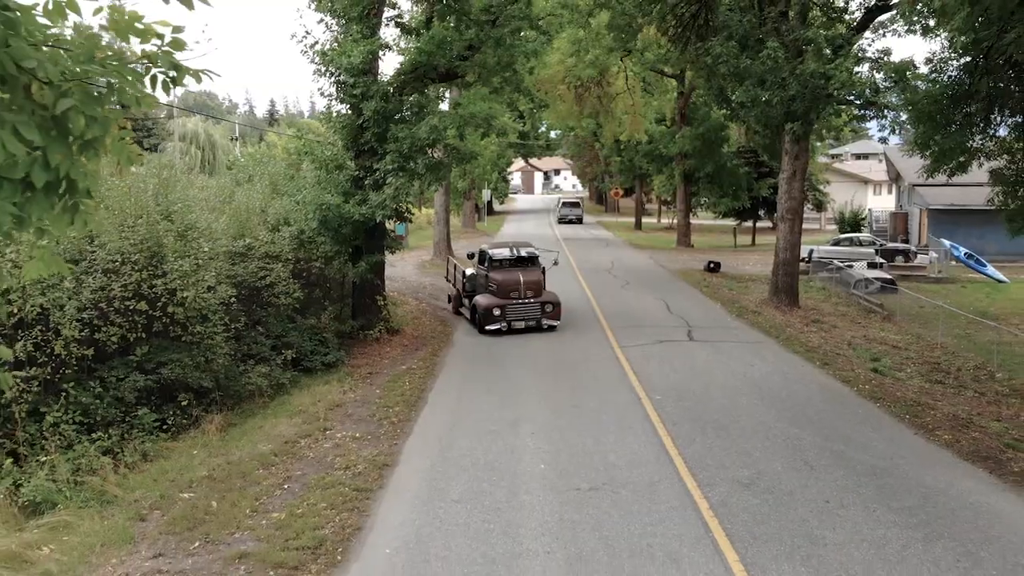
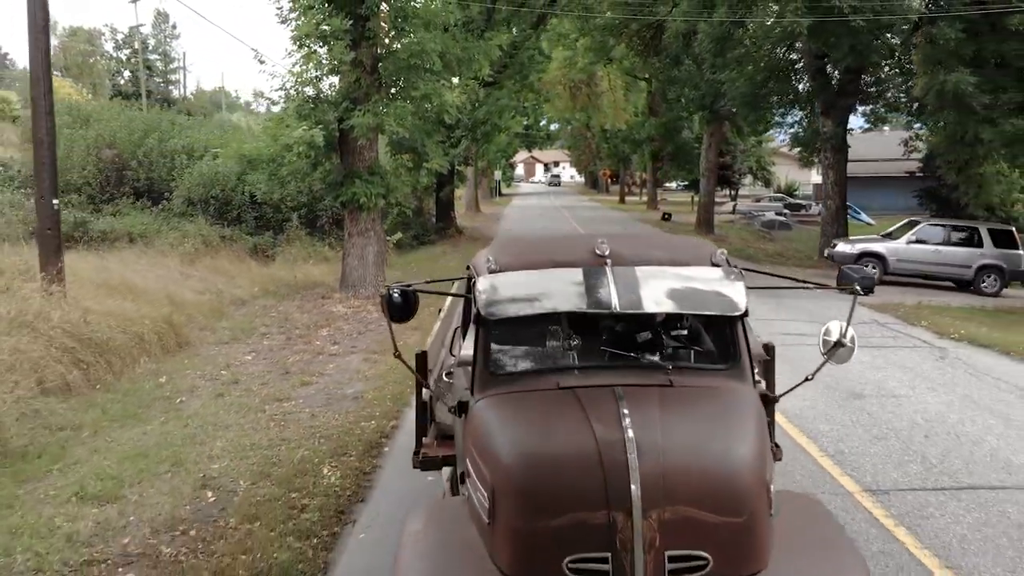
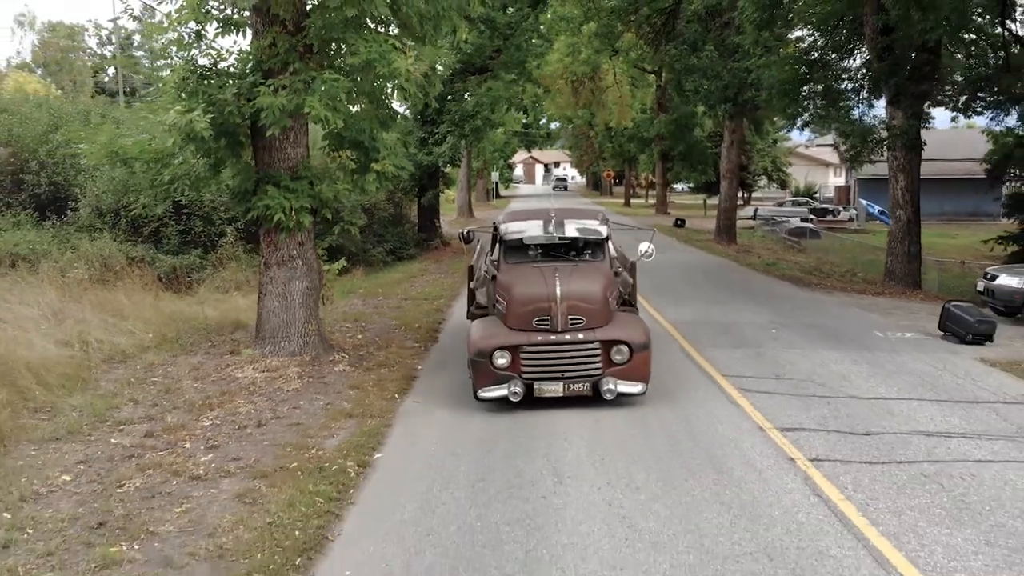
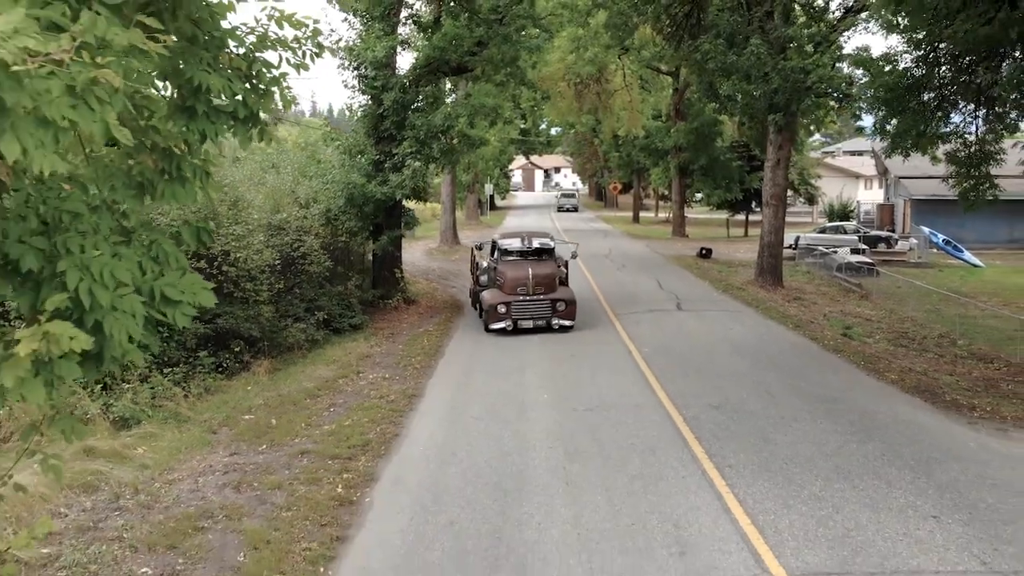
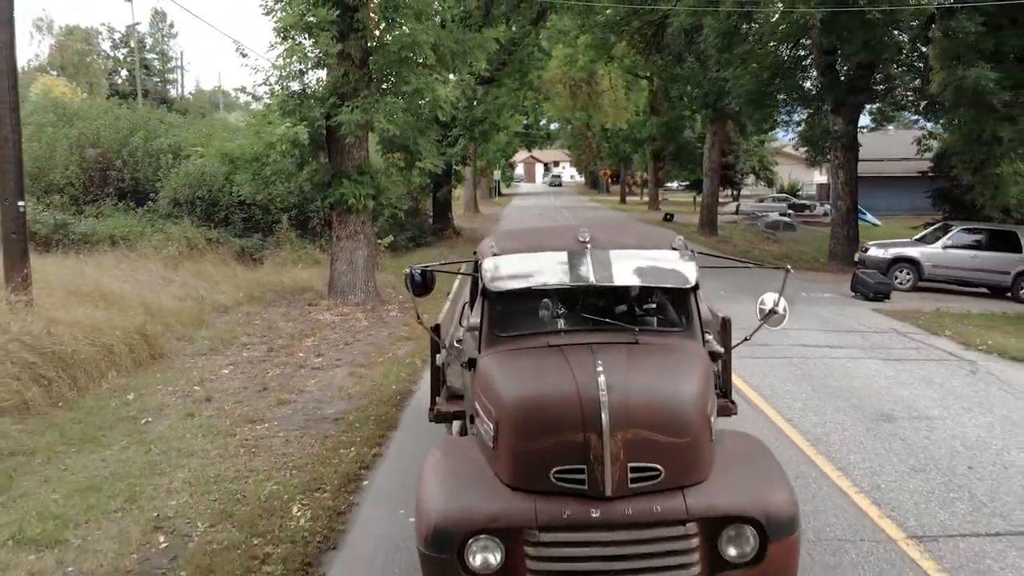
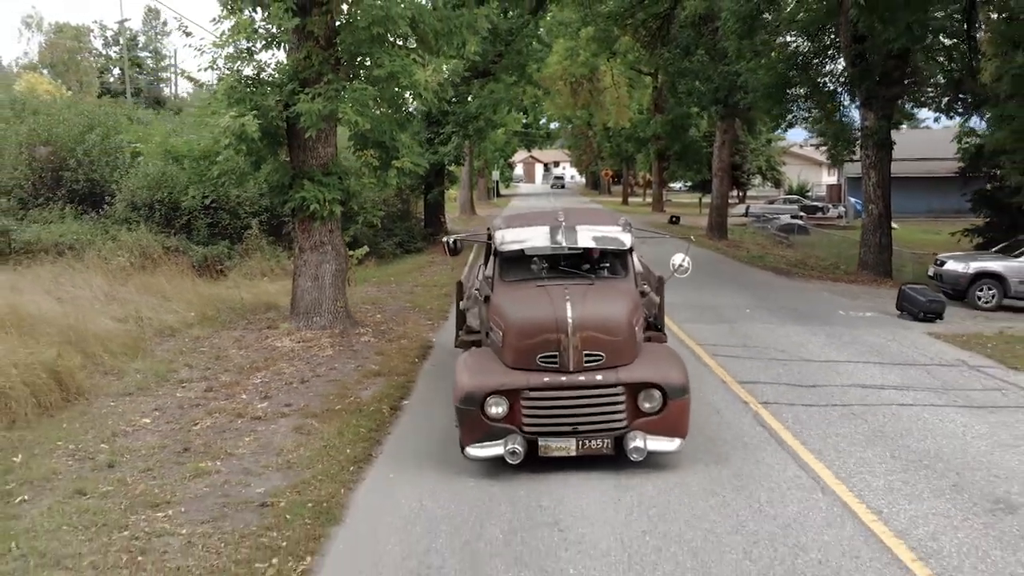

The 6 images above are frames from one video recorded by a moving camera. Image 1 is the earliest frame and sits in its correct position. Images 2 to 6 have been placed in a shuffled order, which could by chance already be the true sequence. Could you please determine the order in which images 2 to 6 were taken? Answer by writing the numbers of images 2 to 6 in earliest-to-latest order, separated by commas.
4, 3, 6, 5, 2
